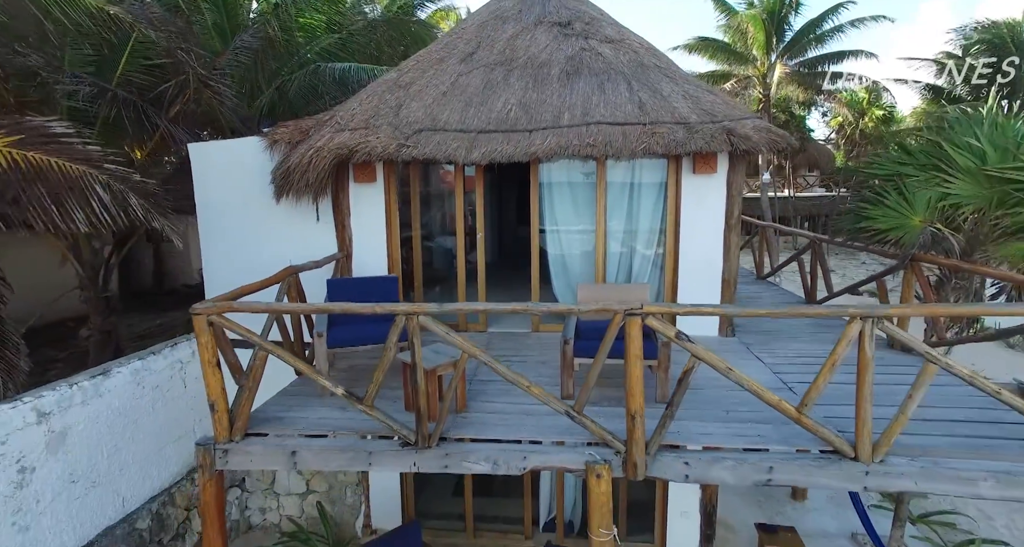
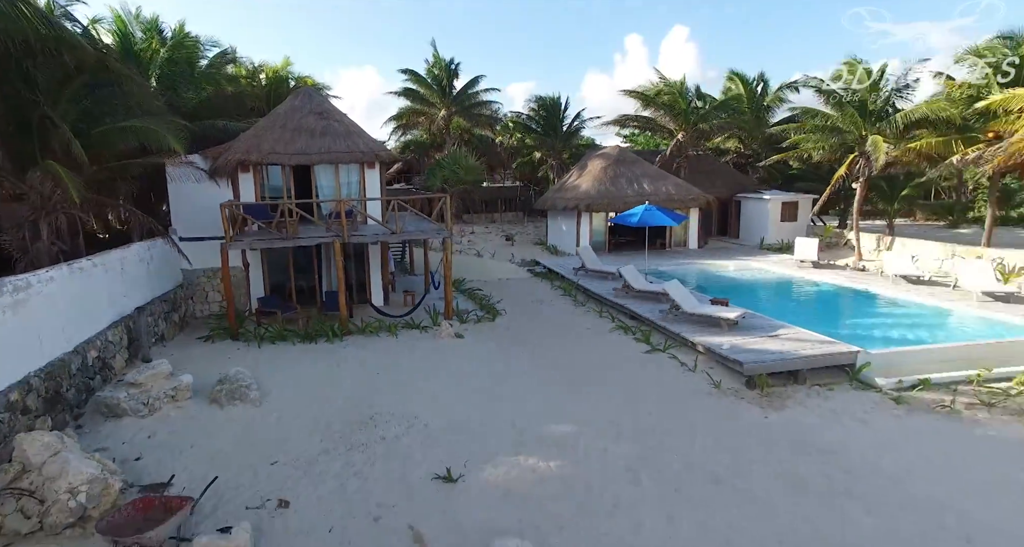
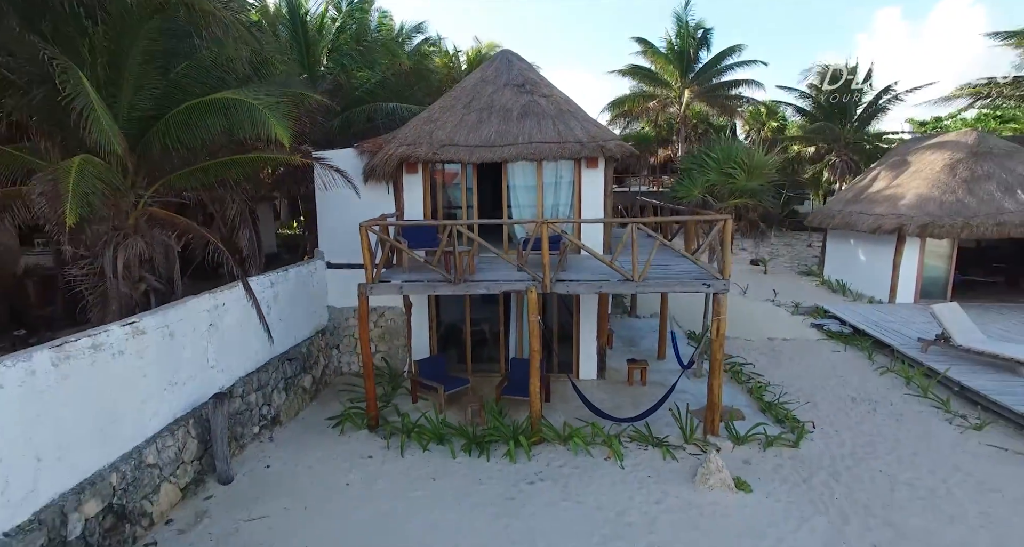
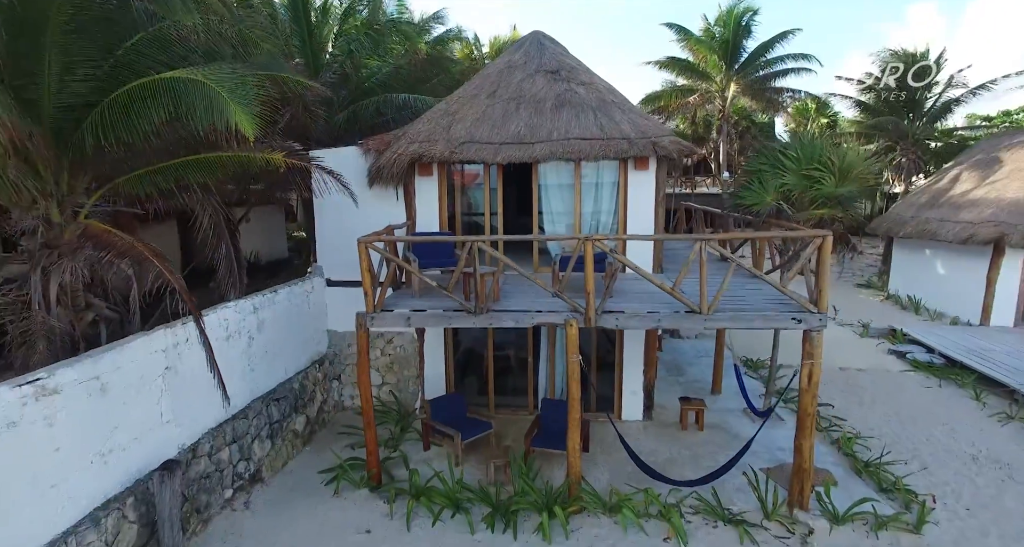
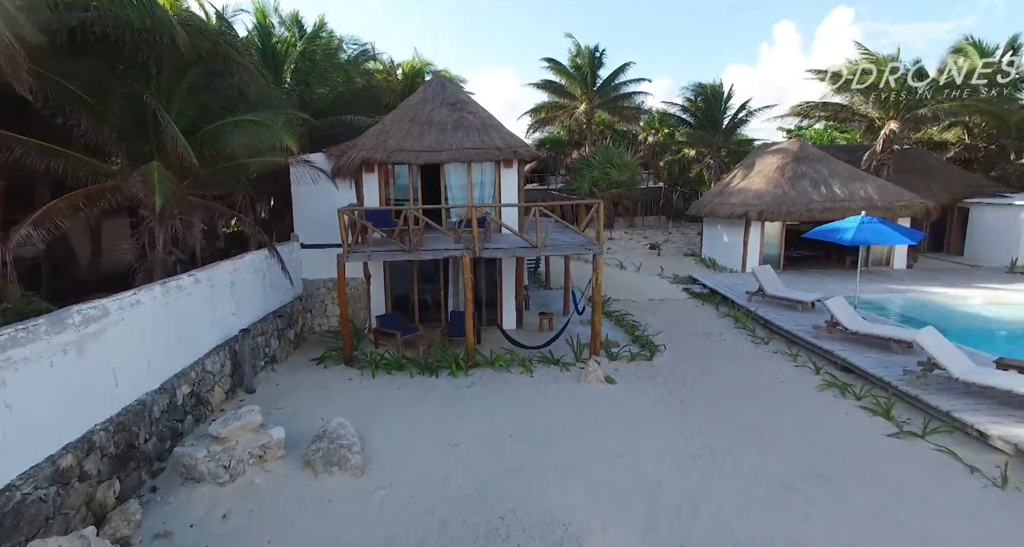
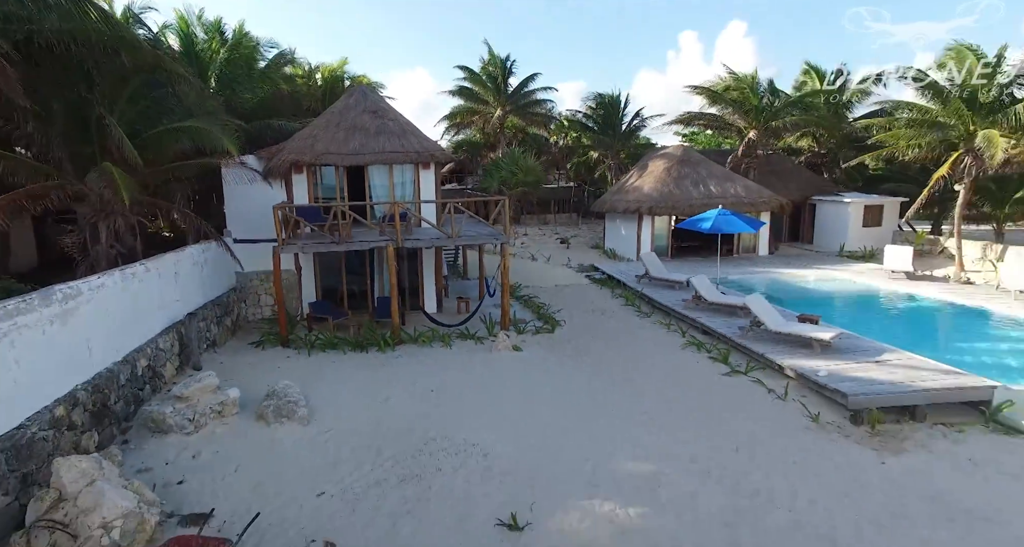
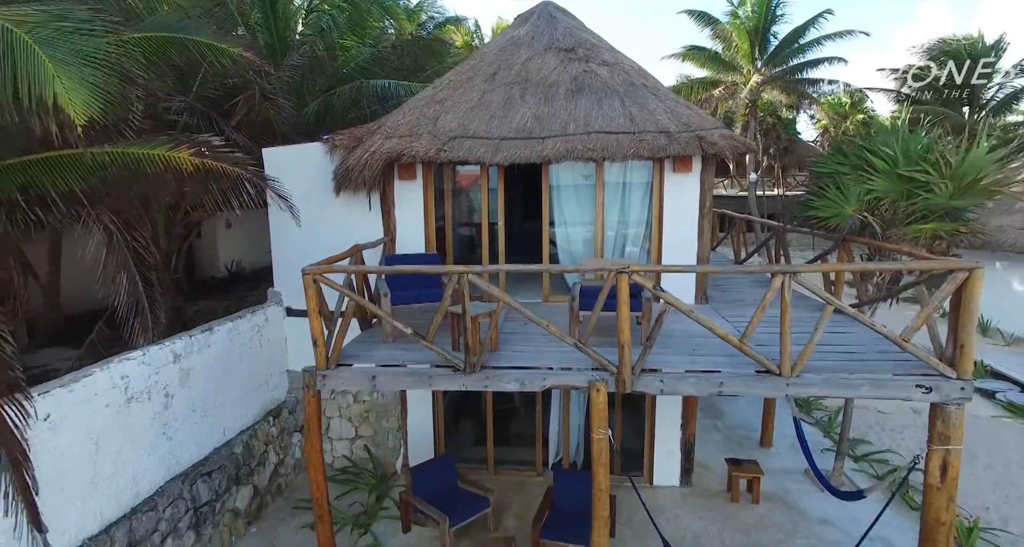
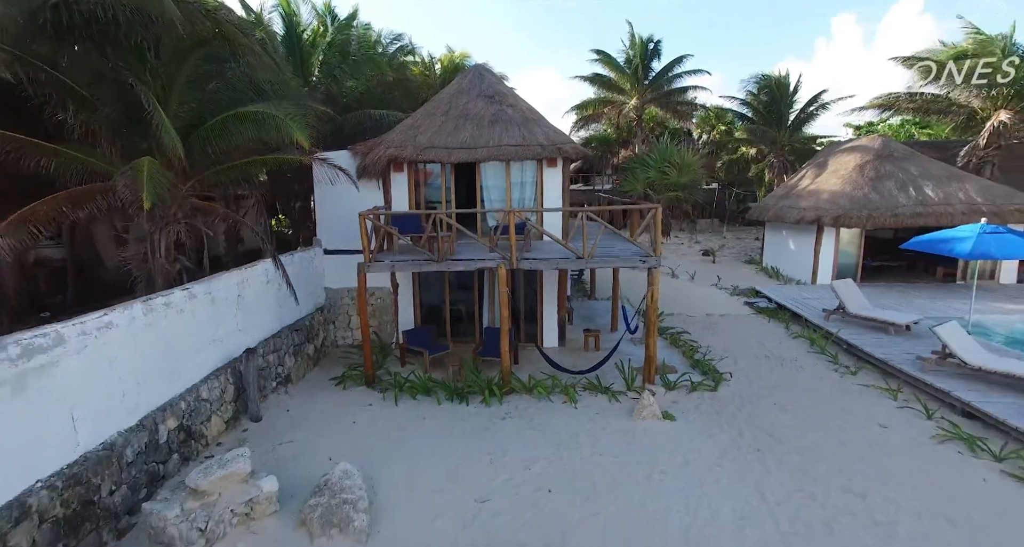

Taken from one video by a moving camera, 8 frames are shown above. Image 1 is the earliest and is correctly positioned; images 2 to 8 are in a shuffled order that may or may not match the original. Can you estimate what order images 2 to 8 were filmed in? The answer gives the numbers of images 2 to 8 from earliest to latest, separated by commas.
7, 4, 3, 8, 5, 6, 2
